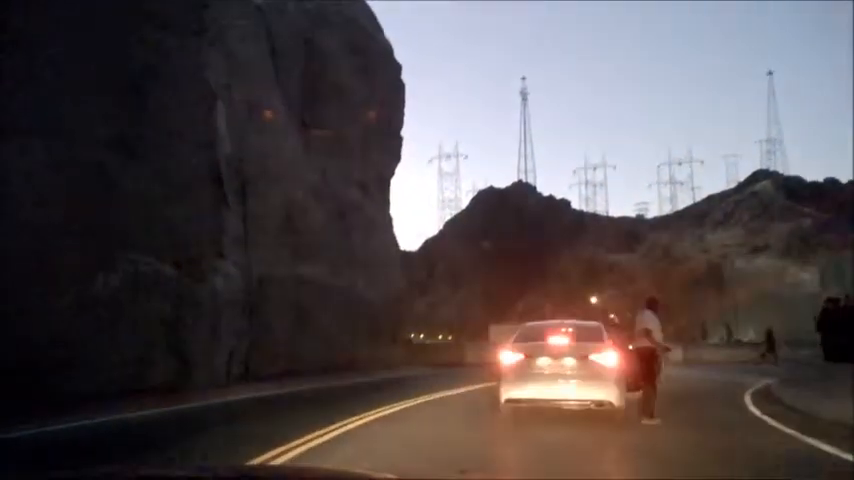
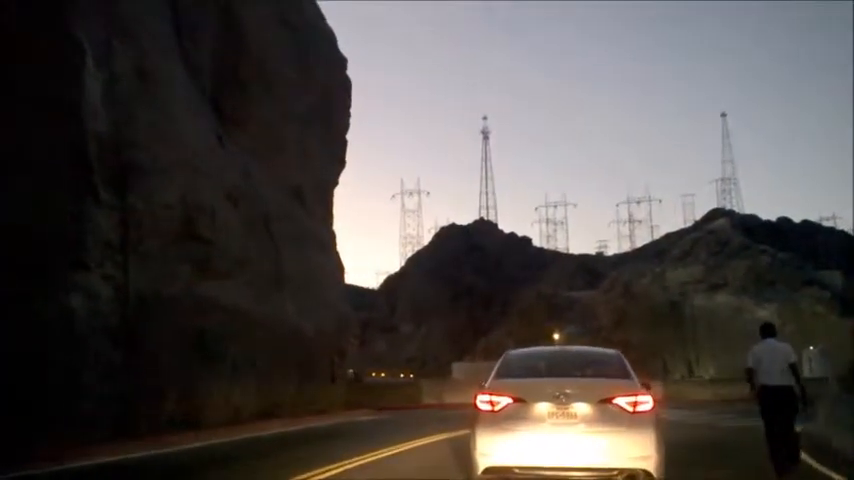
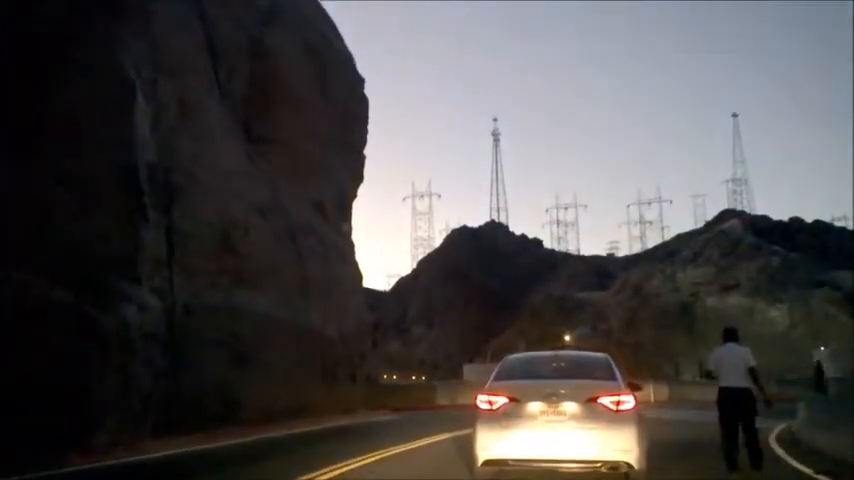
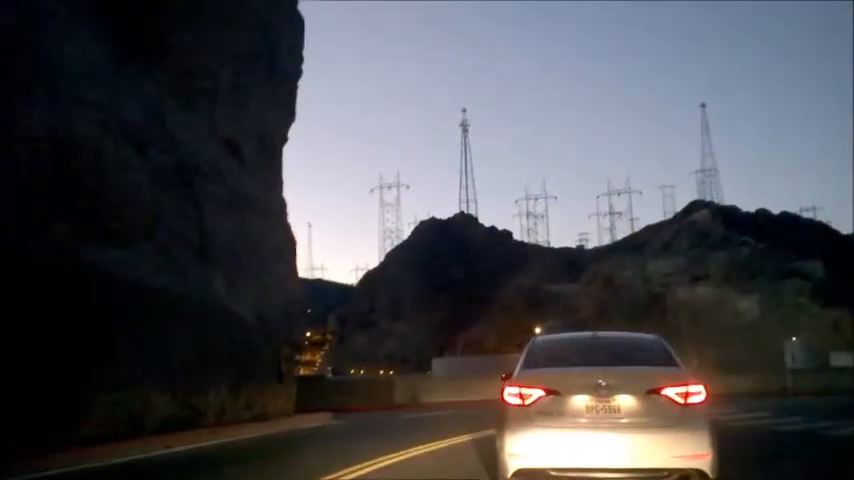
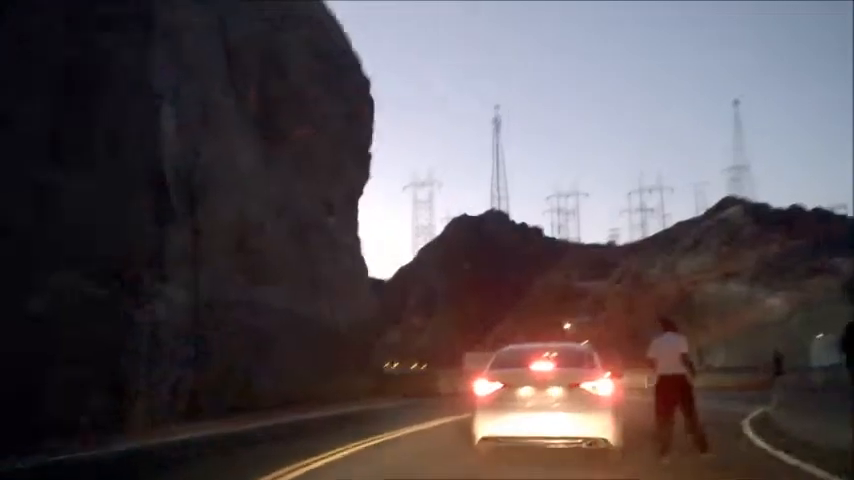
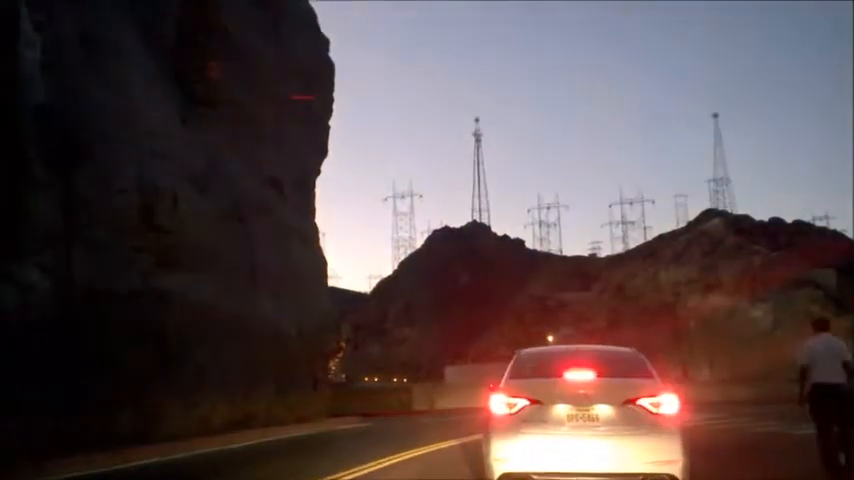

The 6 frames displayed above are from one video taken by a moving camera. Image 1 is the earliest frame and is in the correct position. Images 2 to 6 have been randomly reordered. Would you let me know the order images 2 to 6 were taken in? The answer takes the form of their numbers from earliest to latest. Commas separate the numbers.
5, 3, 2, 6, 4
